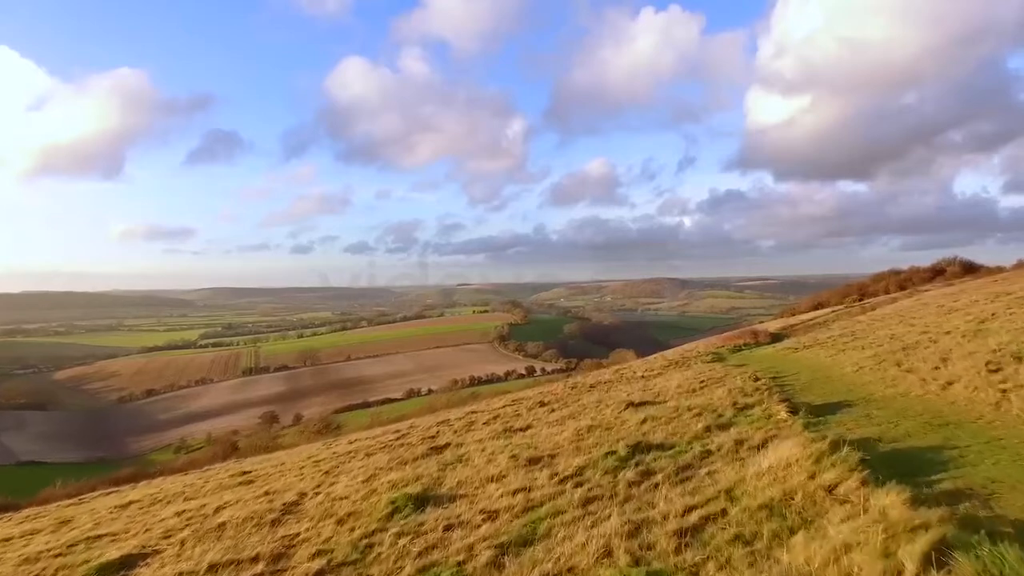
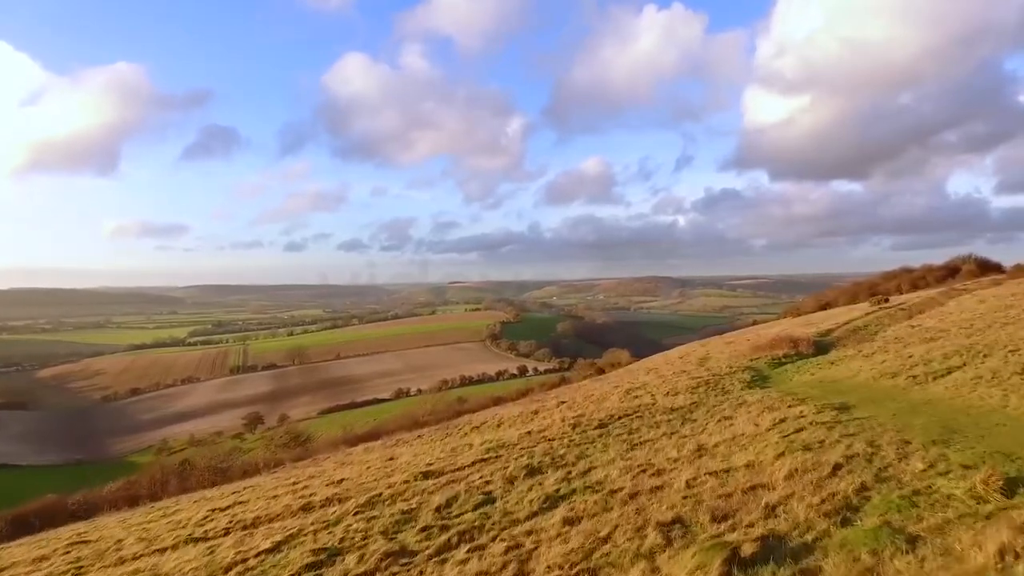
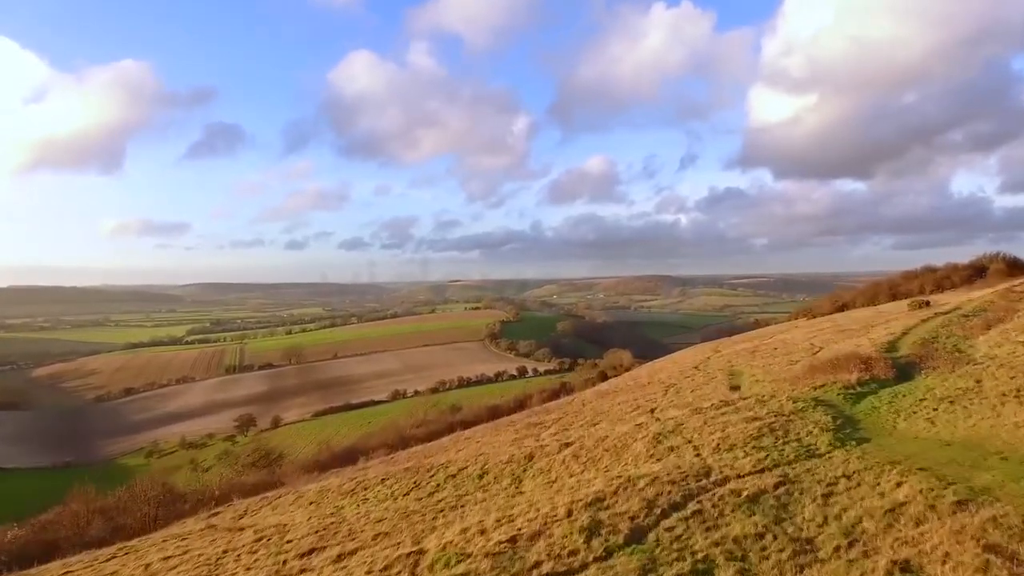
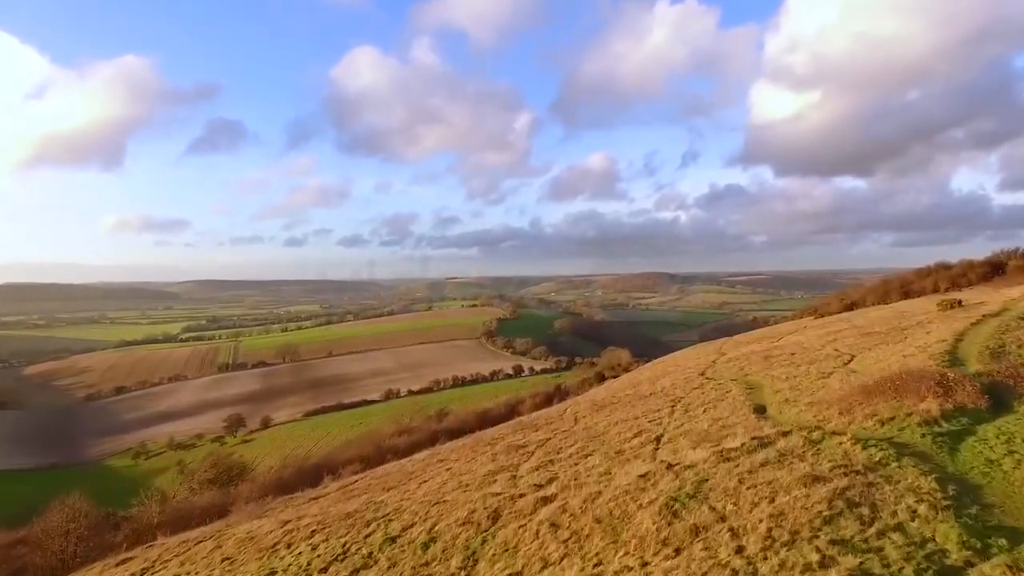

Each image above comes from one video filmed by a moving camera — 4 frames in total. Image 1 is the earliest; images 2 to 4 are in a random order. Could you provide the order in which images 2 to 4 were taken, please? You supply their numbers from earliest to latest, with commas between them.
2, 3, 4
